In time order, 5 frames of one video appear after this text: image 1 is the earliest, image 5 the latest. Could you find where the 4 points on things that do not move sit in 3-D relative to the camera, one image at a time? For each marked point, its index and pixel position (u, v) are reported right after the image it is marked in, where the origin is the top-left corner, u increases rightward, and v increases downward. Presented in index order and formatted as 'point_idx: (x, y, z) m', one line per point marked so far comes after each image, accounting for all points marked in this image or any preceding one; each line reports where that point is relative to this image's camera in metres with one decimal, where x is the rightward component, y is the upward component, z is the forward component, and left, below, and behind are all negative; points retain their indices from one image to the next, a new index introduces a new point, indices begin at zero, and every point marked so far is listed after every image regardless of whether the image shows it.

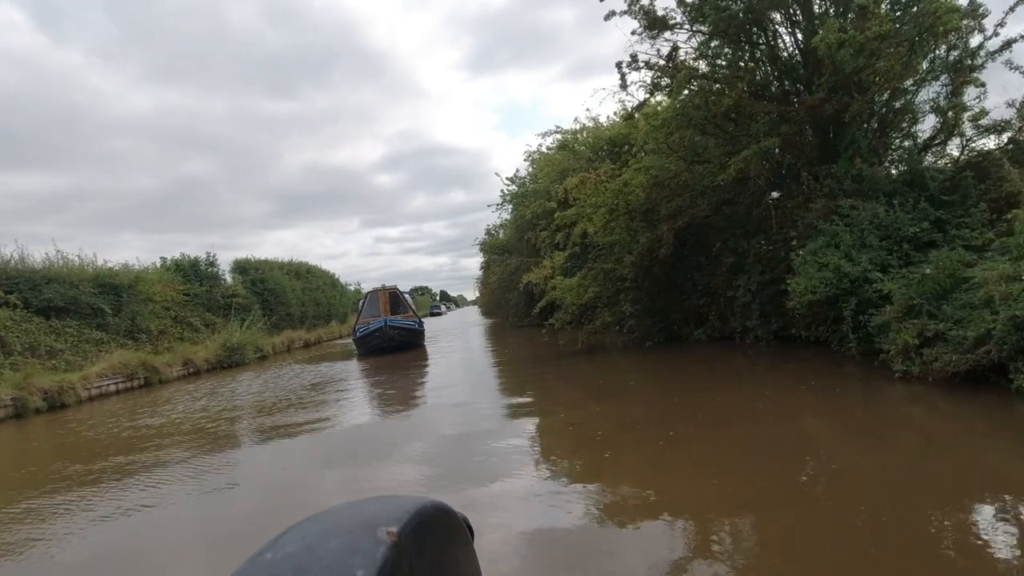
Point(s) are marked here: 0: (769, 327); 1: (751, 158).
0: (+4.1, -0.6, +9.8) m
1: (+3.5, +1.9, +8.8) m
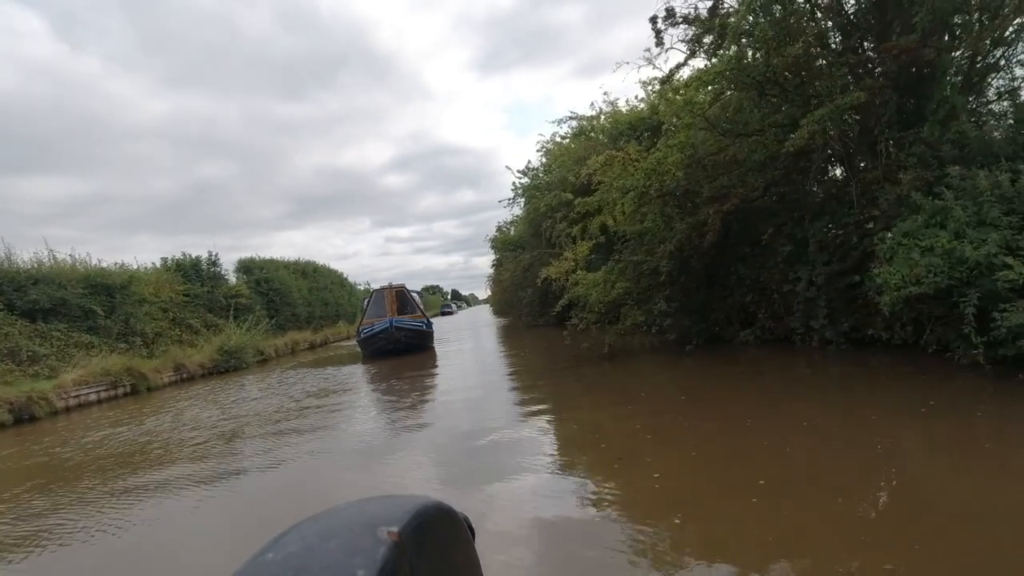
0: (+4.3, -0.5, +8.2) m
1: (+3.7, +2.0, +7.3) m
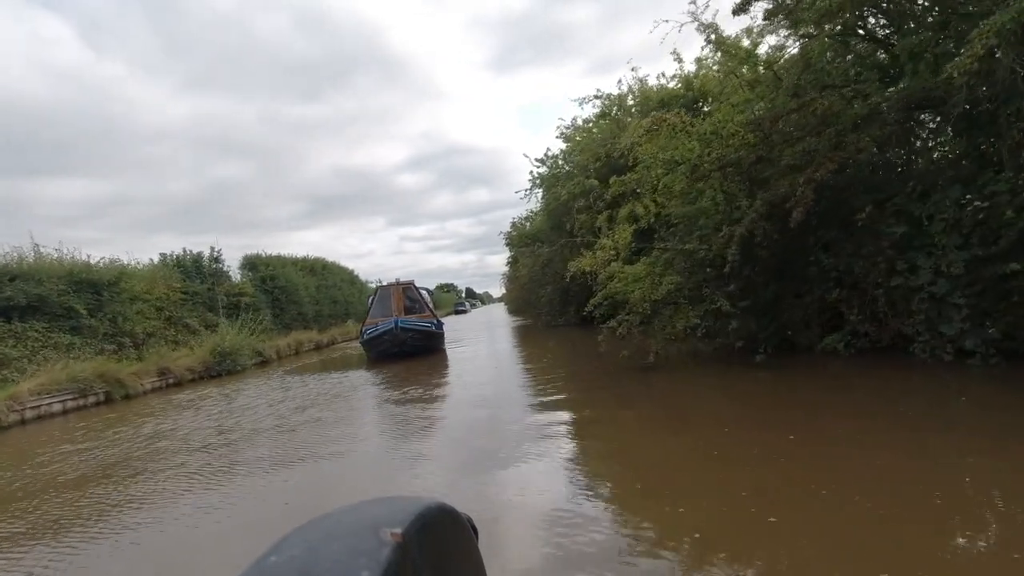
0: (+4.6, -0.5, +6.2) m
1: (+4.0, +2.0, +5.3) m
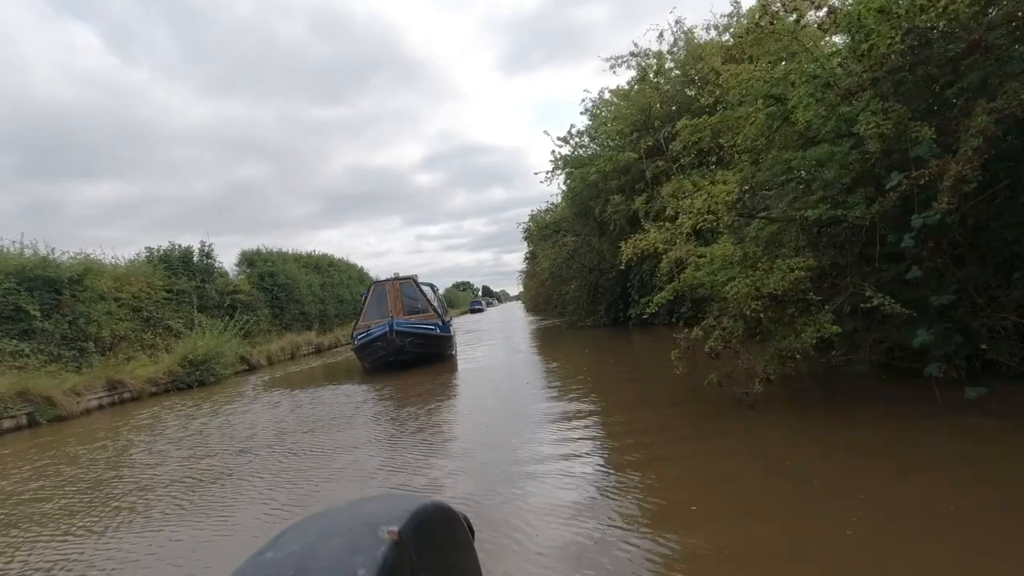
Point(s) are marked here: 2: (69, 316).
0: (+4.8, -0.3, +3.0) m
1: (+4.1, +2.1, +2.1) m
2: (-13.0, -0.8, +18.2) m
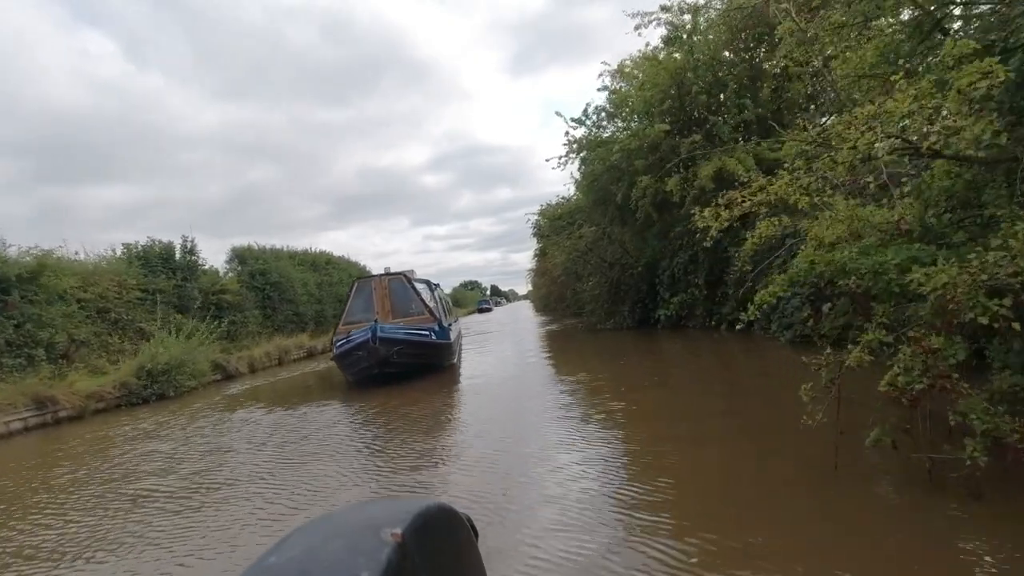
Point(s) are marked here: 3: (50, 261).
0: (+4.9, -0.3, +0.5) m
1: (+4.2, +2.2, -0.4) m
2: (-12.7, -0.8, +15.9) m
3: (-13.2, +0.8, +17.7) m
